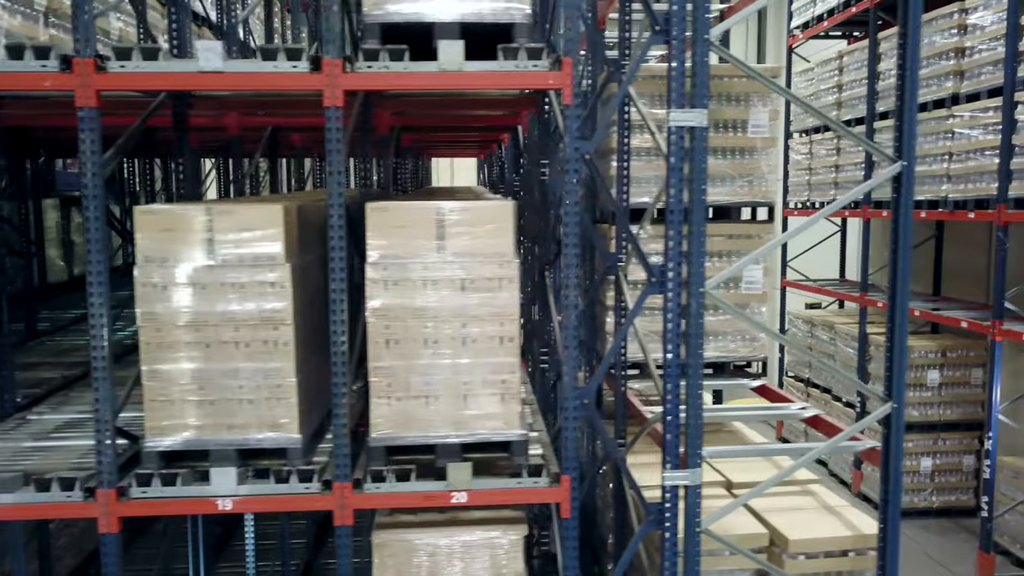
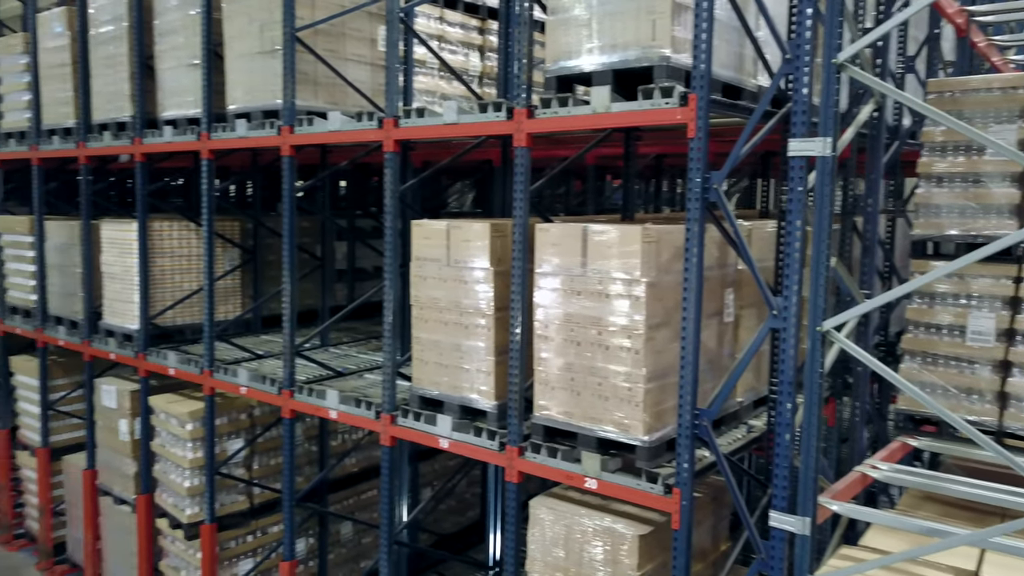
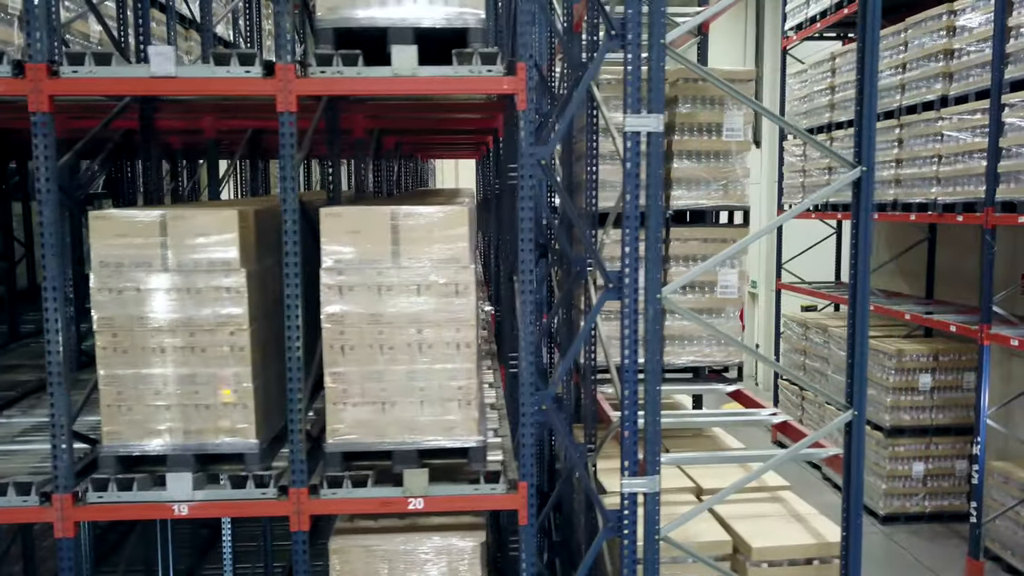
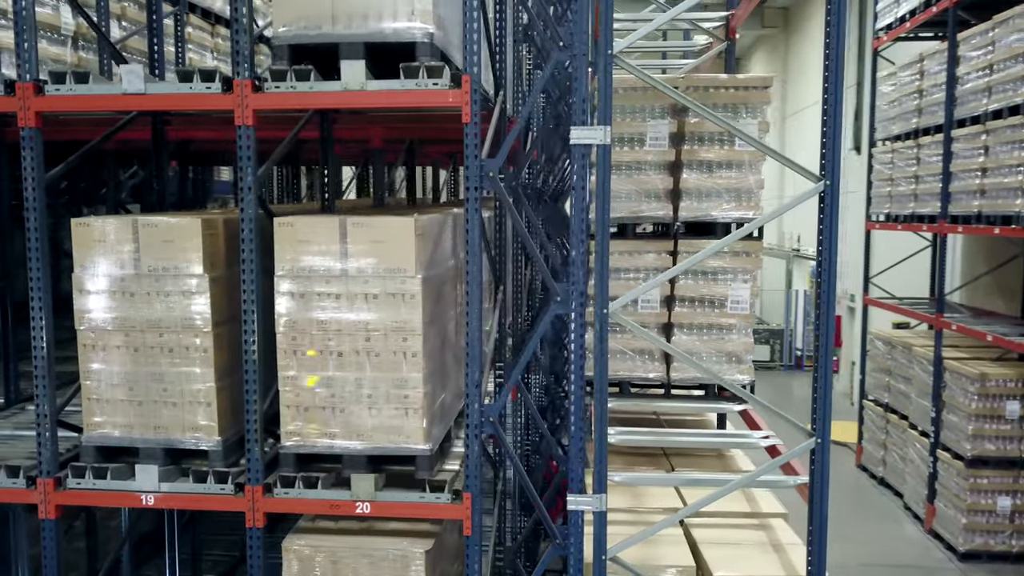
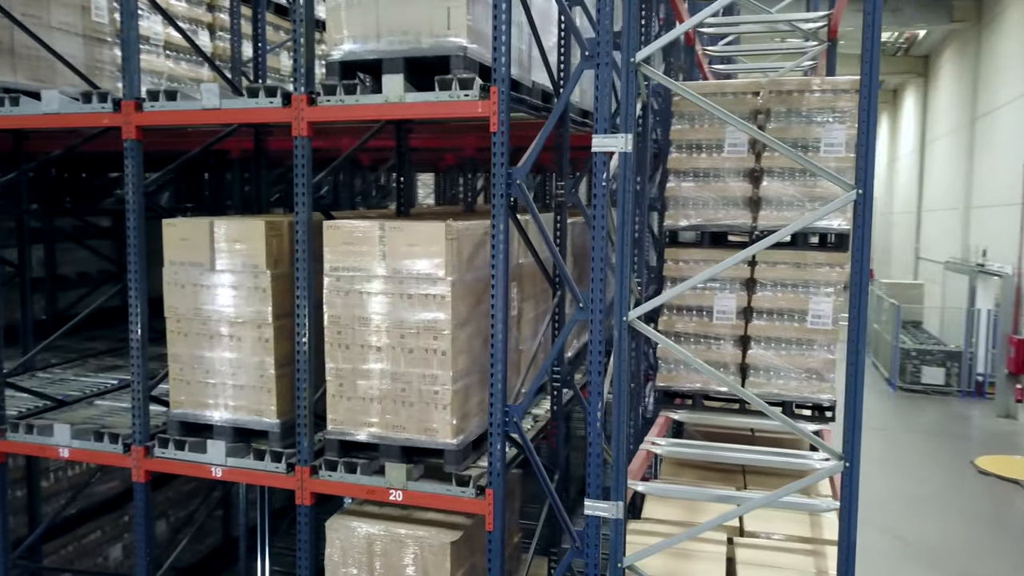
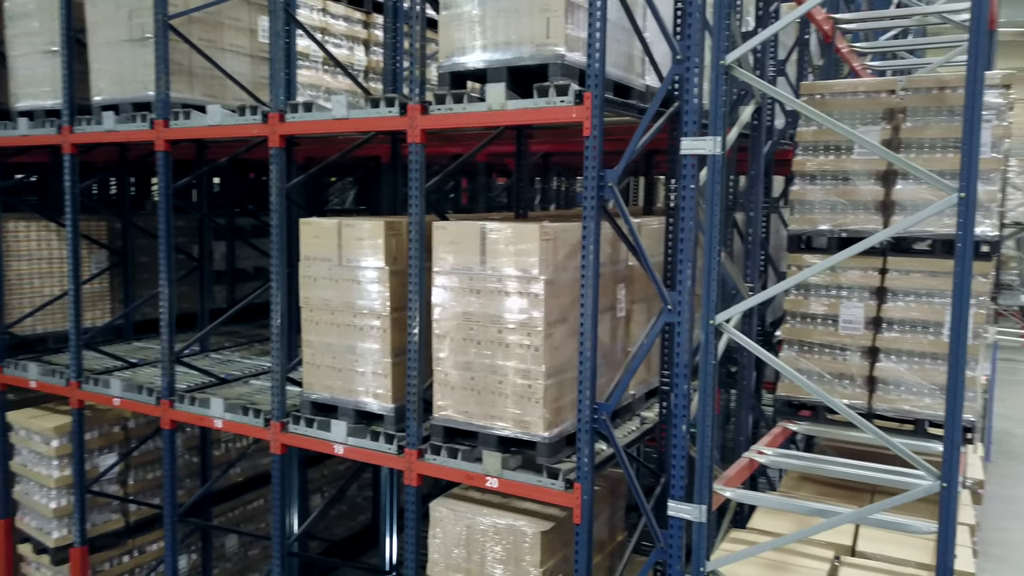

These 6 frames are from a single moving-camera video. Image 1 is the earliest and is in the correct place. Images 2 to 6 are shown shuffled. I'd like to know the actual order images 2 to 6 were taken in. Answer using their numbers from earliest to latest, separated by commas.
3, 4, 5, 6, 2
